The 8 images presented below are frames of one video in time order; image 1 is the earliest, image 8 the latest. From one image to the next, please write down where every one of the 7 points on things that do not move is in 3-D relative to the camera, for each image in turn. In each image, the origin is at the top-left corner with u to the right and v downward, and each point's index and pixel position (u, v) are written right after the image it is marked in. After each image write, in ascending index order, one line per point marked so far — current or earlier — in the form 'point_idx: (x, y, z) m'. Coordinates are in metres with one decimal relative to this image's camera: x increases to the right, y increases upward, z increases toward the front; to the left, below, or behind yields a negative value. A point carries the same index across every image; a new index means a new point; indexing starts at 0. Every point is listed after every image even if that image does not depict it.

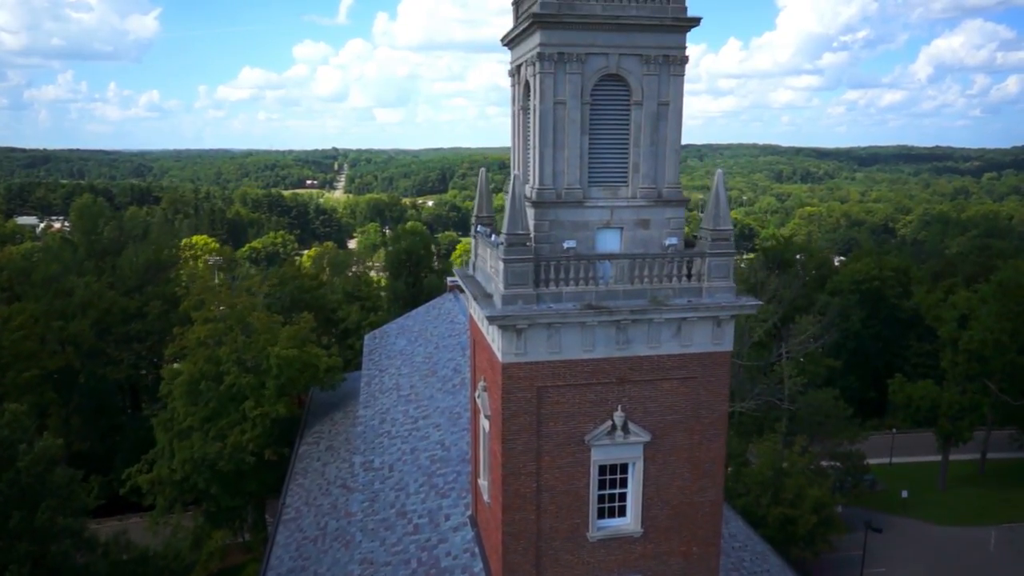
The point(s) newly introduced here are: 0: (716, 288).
0: (+2.7, 0.0, +9.5) m
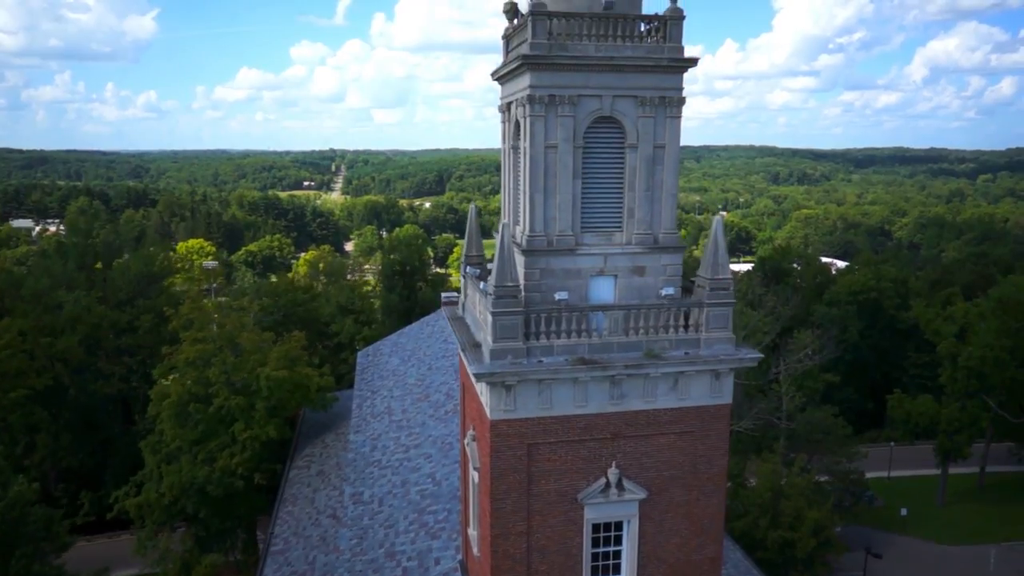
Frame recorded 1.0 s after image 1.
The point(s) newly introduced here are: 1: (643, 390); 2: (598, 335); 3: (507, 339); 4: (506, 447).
0: (+2.5, -0.6, +9.1) m
1: (+1.6, -1.3, +9.0) m
2: (+1.1, -0.6, +9.0) m
3: (-0.1, -0.6, +8.7) m
4: (-0.1, -1.9, +8.8) m
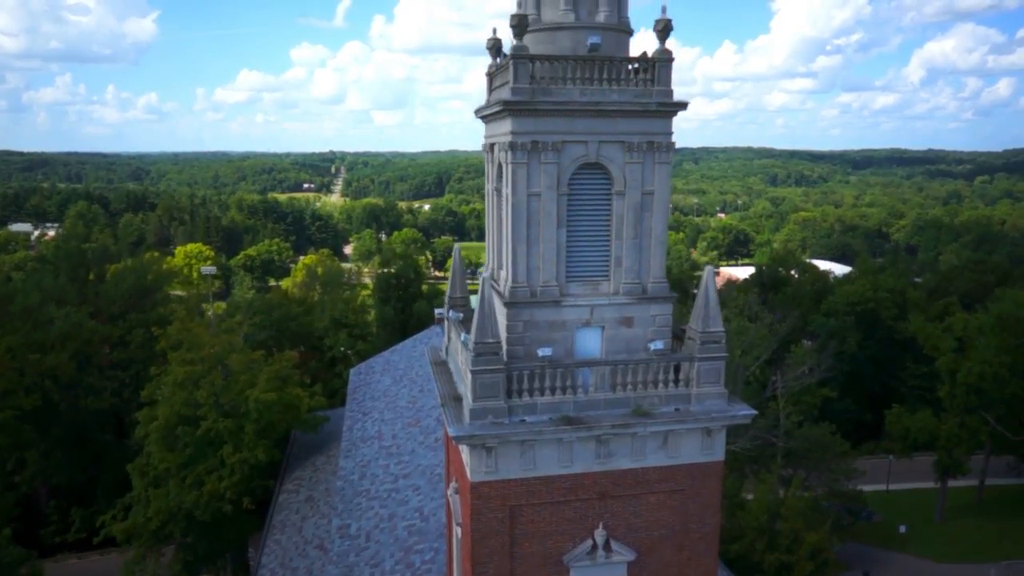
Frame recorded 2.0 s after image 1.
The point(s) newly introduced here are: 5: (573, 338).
0: (+2.3, -1.3, +8.7) m
1: (+1.4, -1.9, +8.6) m
2: (+0.8, -1.2, +8.6) m
3: (-0.3, -1.2, +8.3) m
4: (-0.3, -2.5, +8.4) m
5: (+0.7, -0.6, +8.9) m
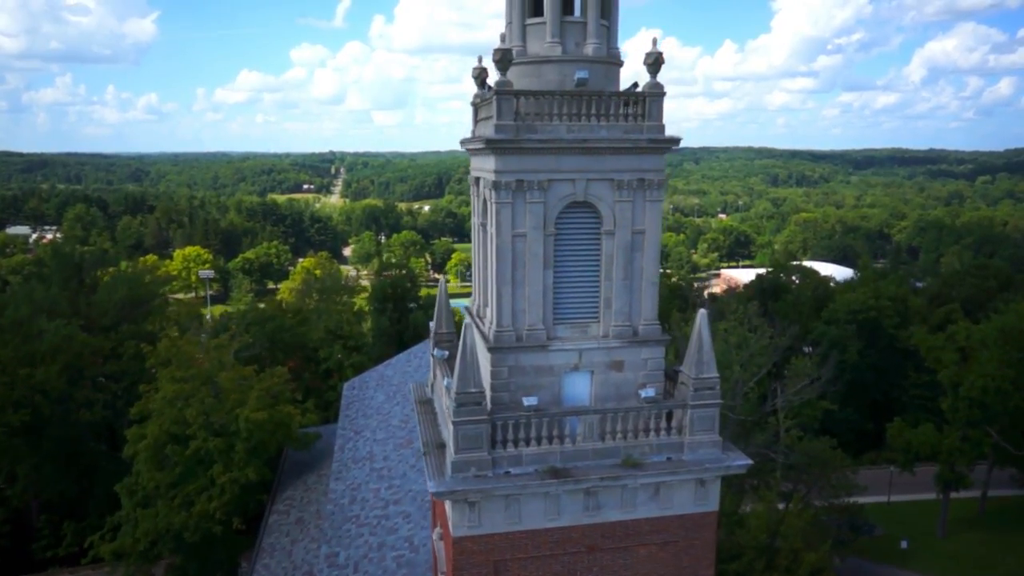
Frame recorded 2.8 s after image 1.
0: (+2.1, -1.8, +8.4) m
1: (+1.2, -2.4, +8.3) m
2: (+0.7, -1.7, +8.2) m
3: (-0.4, -1.7, +7.9) m
4: (-0.4, -3.0, +8.1) m
5: (+0.6, -1.1, +8.5) m
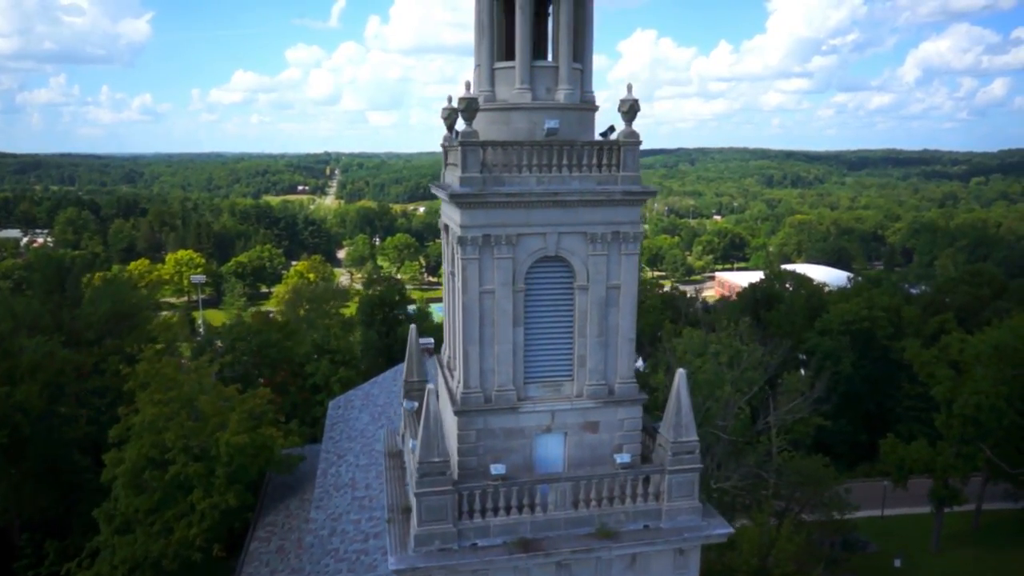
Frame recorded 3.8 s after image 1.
0: (+1.8, -2.4, +7.9) m
1: (+0.9, -3.0, +7.8) m
2: (+0.3, -2.3, +7.7) m
3: (-0.8, -2.4, +7.4) m
4: (-0.8, -3.7, +7.6) m
5: (+0.2, -1.7, +8.1) m
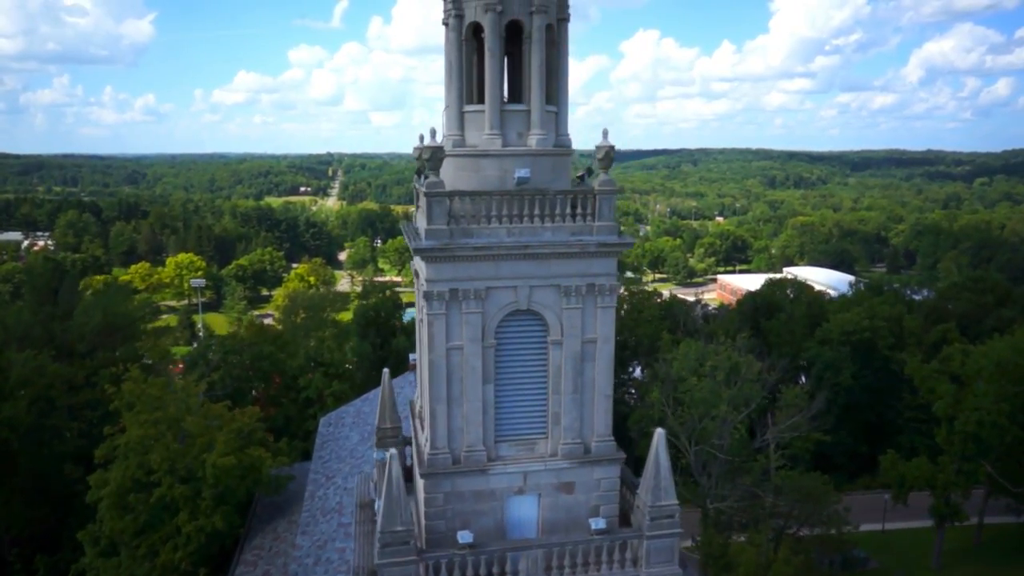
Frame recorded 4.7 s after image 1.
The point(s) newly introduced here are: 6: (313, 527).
0: (+1.5, -3.0, +7.5) m
1: (+0.6, -3.6, +7.4) m
2: (0.0, -2.9, +7.3) m
3: (-1.1, -2.9, +7.0) m
4: (-1.1, -4.2, +7.2) m
5: (-0.1, -2.3, +7.7) m
6: (-5.2, -6.3, +19.3) m
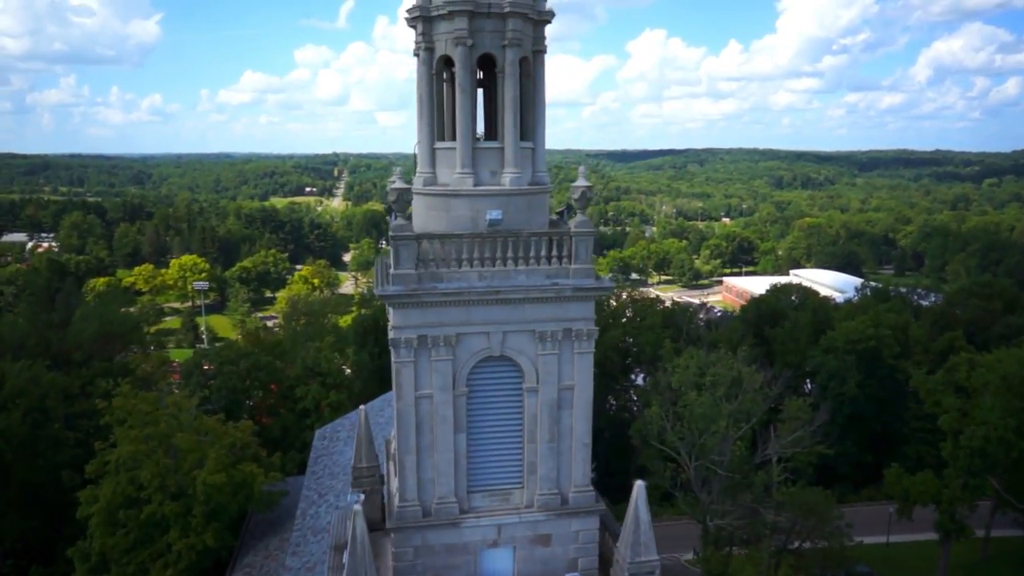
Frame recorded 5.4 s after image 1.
0: (+1.2, -3.4, +7.2) m
1: (+0.3, -4.0, +7.1) m
2: (-0.3, -3.3, +7.0) m
3: (-1.4, -3.4, +6.7) m
4: (-1.4, -4.7, +6.9) m
5: (-0.3, -2.7, +7.3) m
6: (-5.4, -6.7, +19.0) m
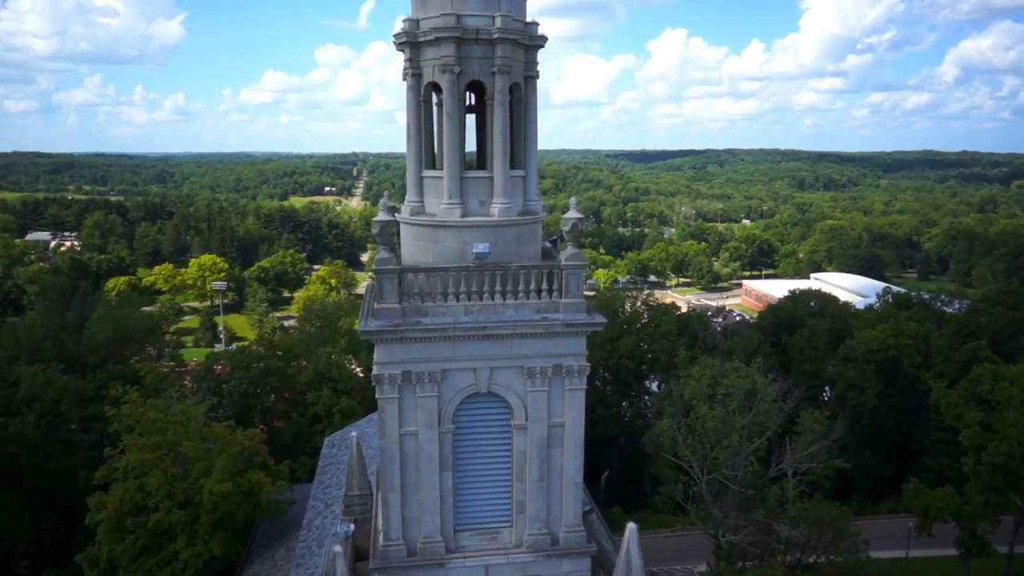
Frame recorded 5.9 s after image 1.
0: (+1.1, -3.7, +6.9) m
1: (+0.2, -4.3, +6.8) m
2: (-0.4, -3.6, +6.8) m
3: (-1.5, -3.7, +6.5) m
4: (-1.5, -5.0, +6.7) m
5: (-0.5, -3.1, +7.1) m
6: (-5.3, -7.0, +18.9) m
